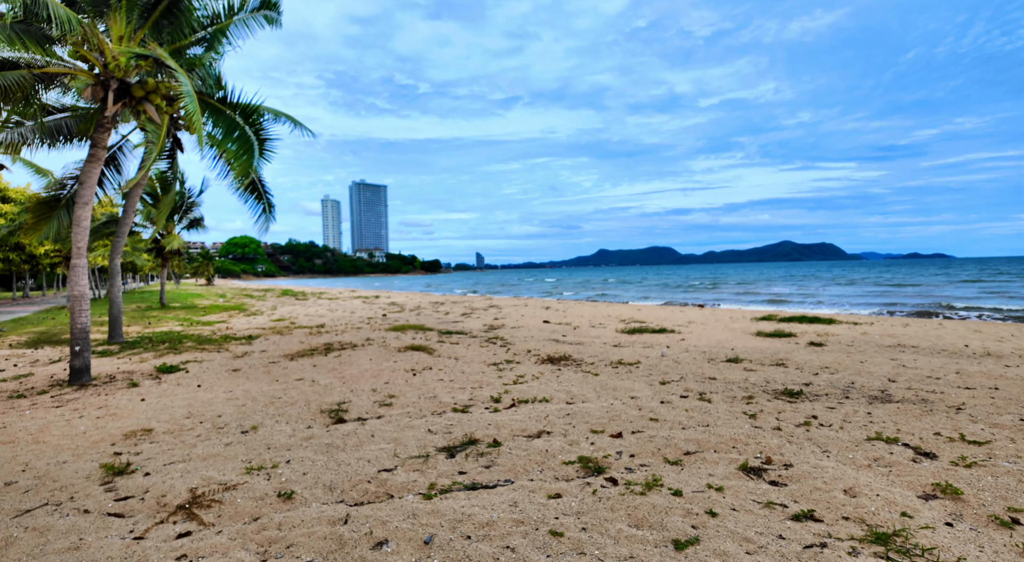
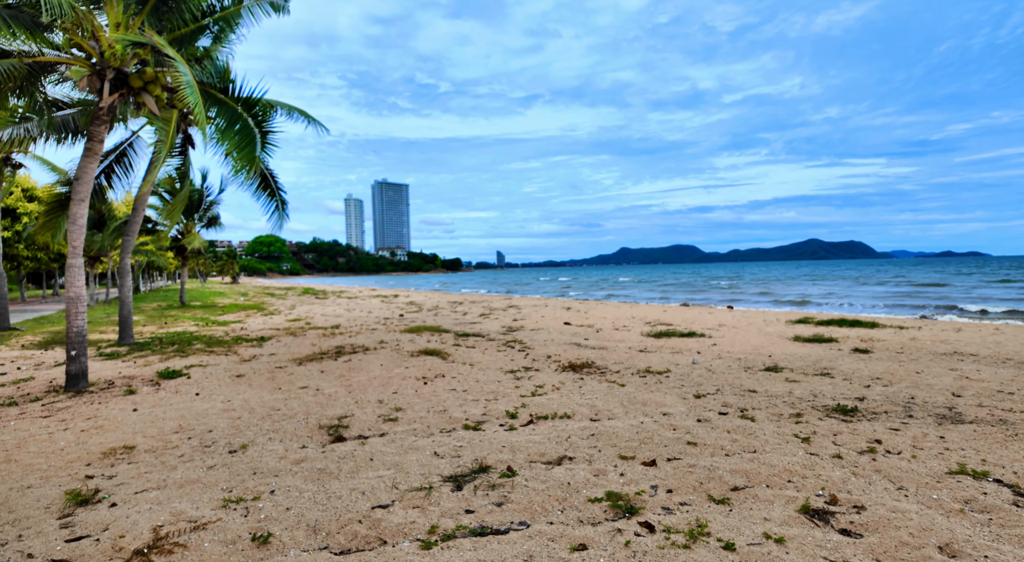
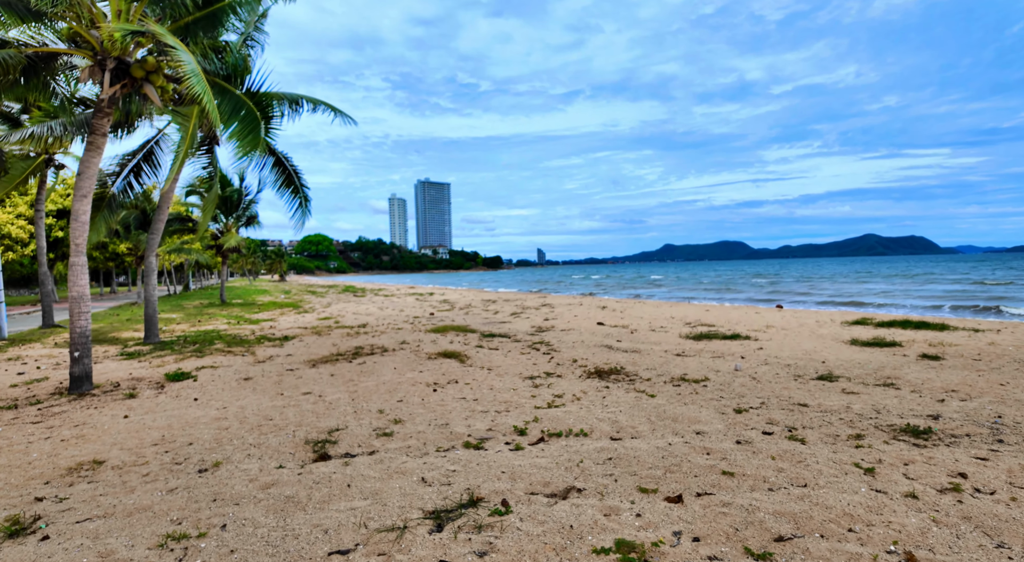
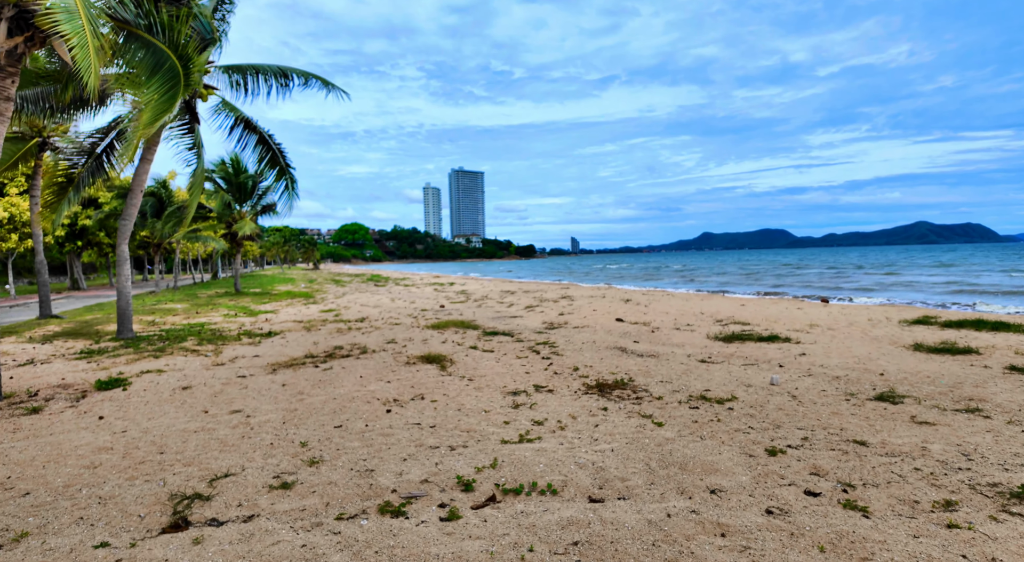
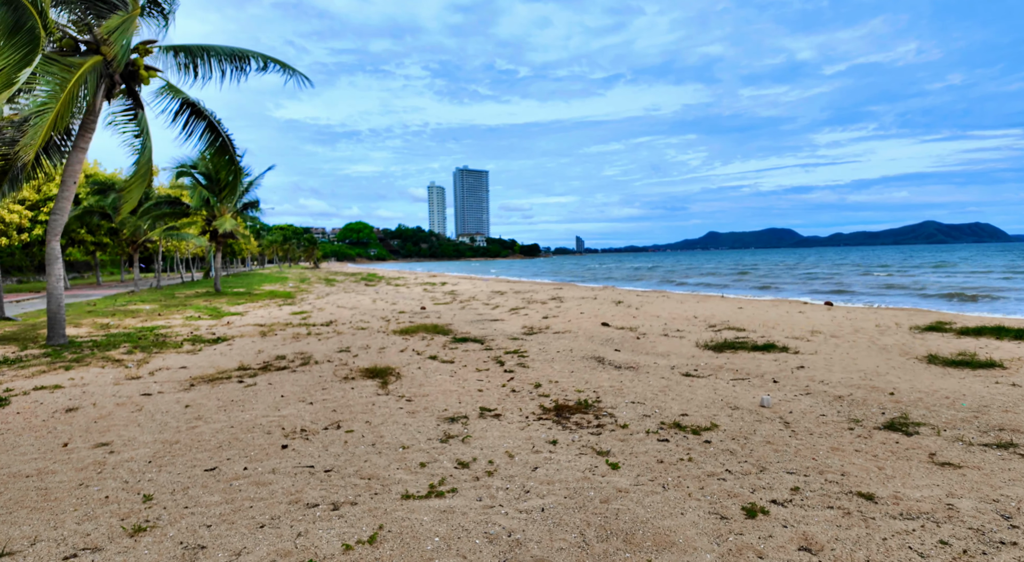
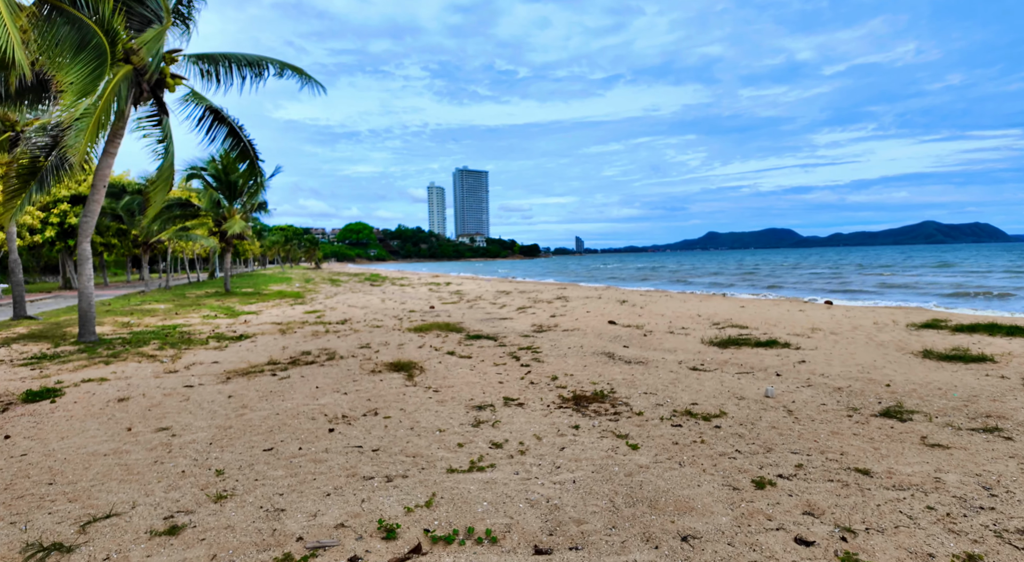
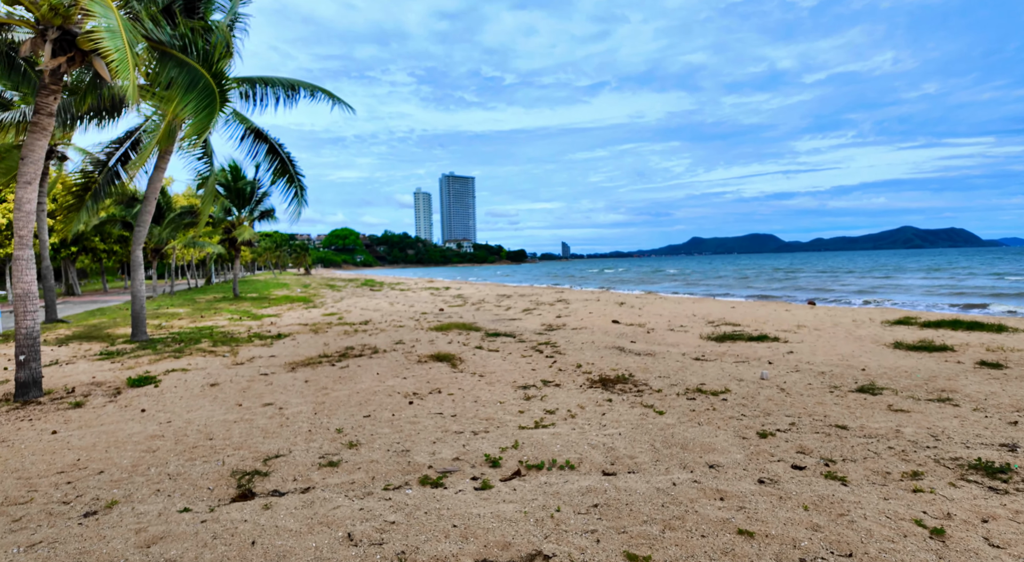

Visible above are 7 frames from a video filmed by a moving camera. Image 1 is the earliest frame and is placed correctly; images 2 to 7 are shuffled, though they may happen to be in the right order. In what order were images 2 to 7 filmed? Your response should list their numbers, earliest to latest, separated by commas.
2, 3, 7, 4, 6, 5
